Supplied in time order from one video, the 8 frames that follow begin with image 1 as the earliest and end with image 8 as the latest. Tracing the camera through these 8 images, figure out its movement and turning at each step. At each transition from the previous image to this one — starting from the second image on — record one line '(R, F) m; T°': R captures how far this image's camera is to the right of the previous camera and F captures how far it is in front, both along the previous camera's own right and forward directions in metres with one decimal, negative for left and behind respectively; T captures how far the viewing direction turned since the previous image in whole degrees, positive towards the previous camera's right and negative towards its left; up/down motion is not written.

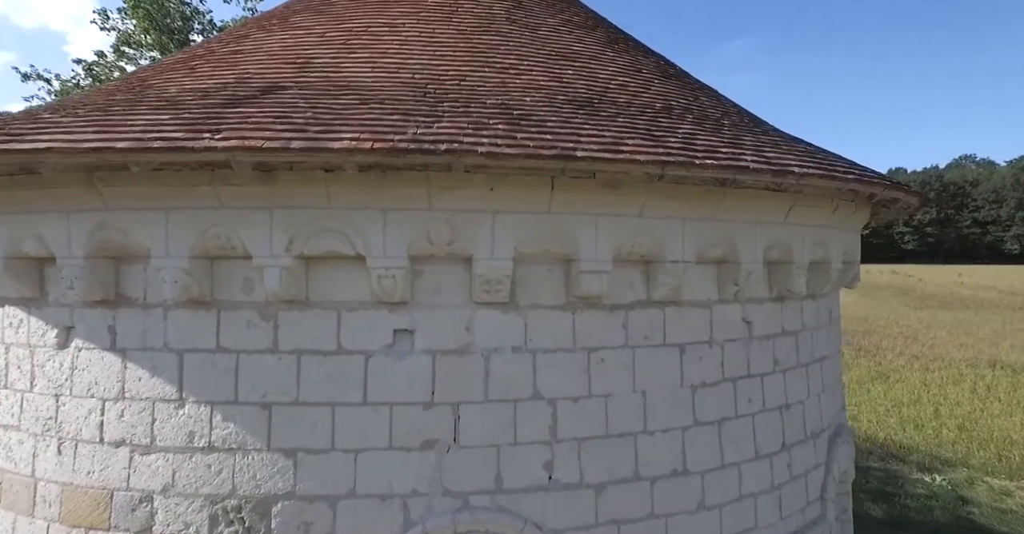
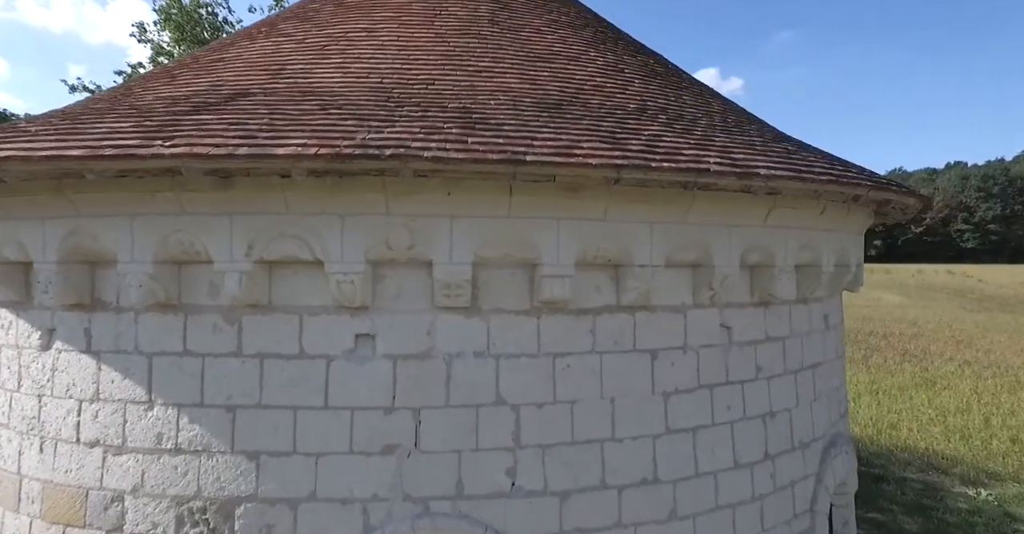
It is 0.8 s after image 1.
(+0.4, 0.0) m; -3°
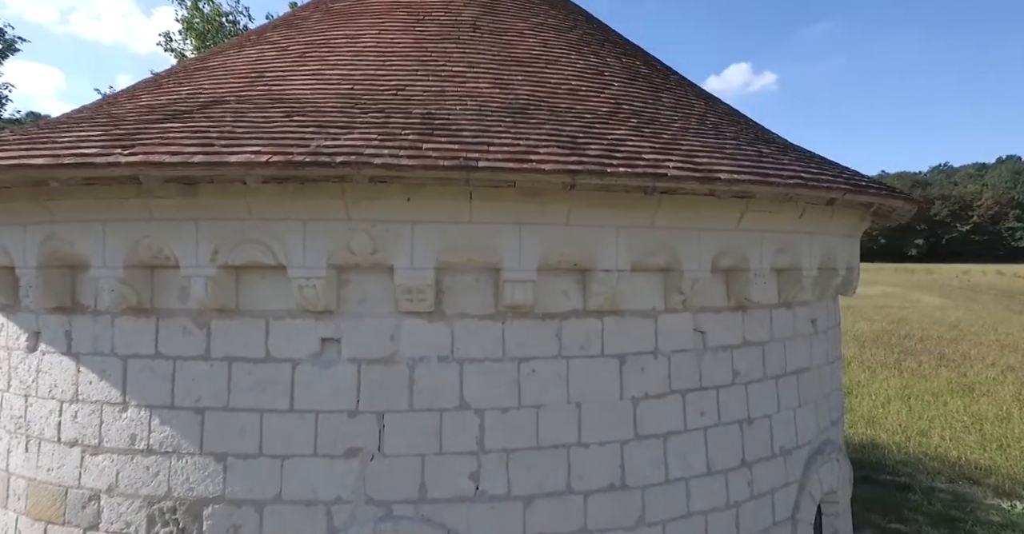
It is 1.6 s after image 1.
(+0.4, 0.0) m; -2°
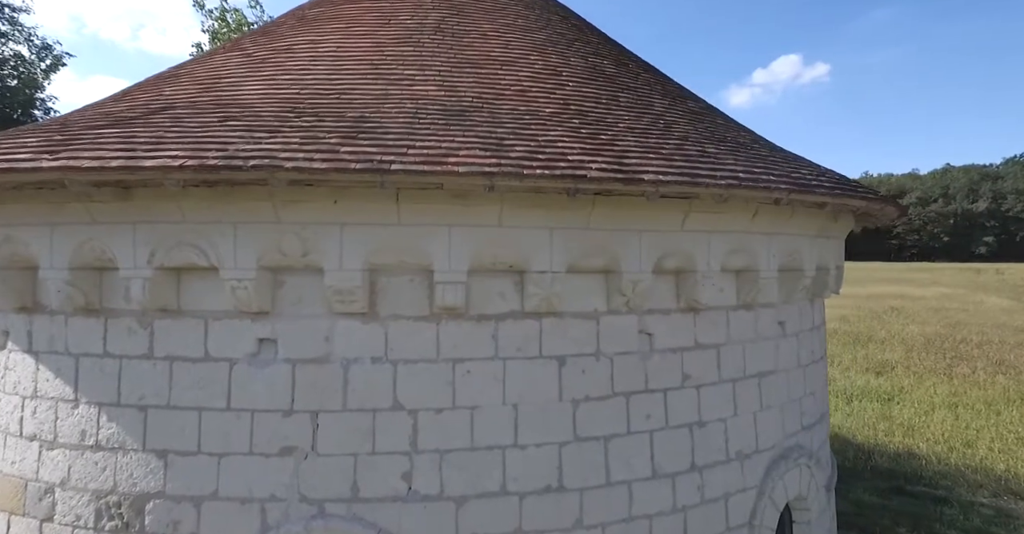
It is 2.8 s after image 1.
(+0.6, 0.0) m; -3°
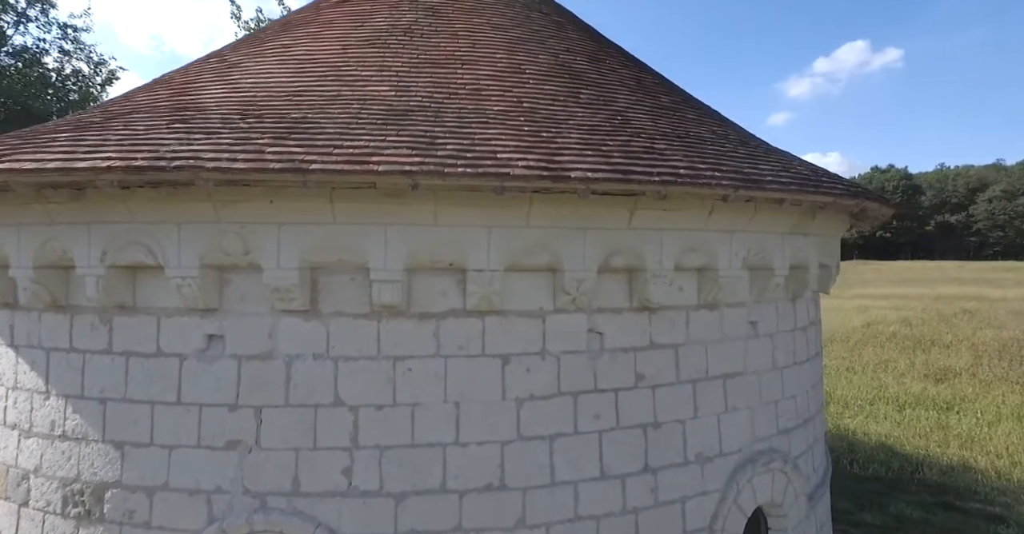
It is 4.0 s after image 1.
(+0.6, 0.0) m; -4°
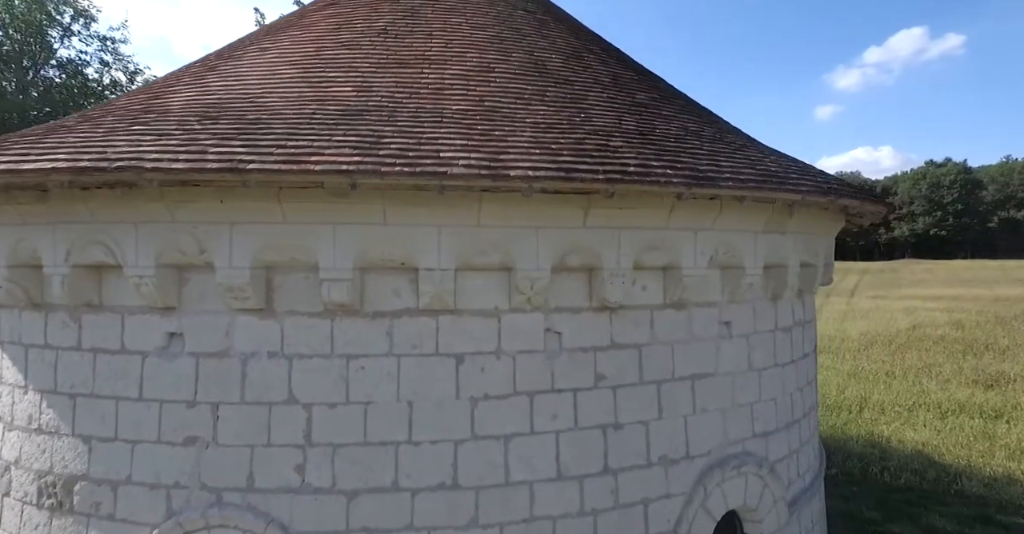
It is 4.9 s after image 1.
(+0.5, 0.0) m; -3°
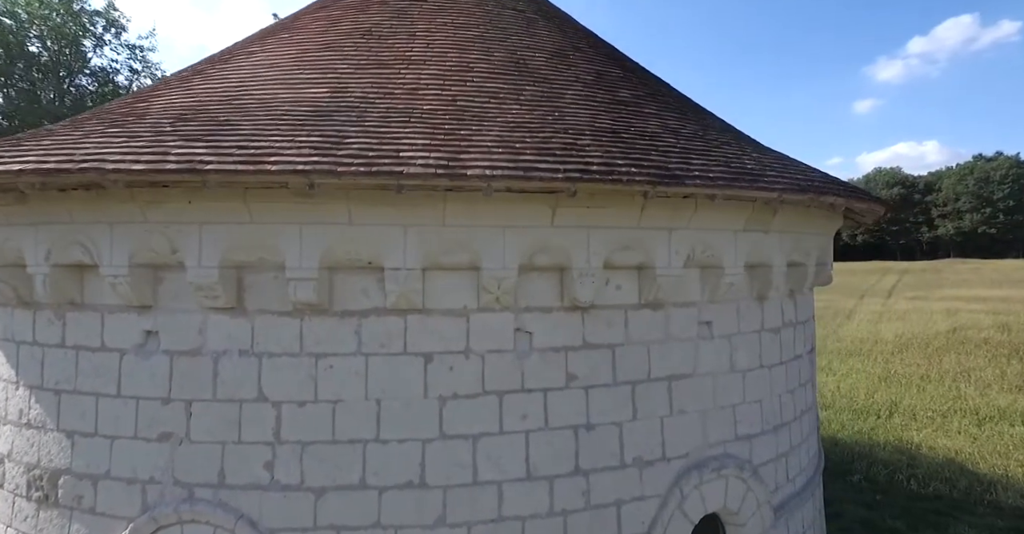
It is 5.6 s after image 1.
(+0.4, 0.0) m; -3°
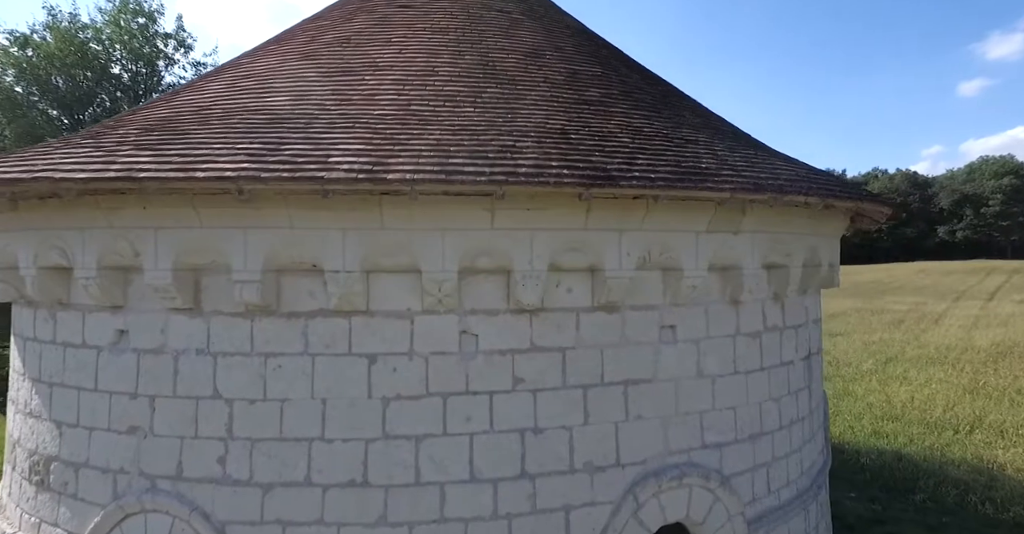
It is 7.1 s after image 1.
(+0.8, 0.0) m; -6°
